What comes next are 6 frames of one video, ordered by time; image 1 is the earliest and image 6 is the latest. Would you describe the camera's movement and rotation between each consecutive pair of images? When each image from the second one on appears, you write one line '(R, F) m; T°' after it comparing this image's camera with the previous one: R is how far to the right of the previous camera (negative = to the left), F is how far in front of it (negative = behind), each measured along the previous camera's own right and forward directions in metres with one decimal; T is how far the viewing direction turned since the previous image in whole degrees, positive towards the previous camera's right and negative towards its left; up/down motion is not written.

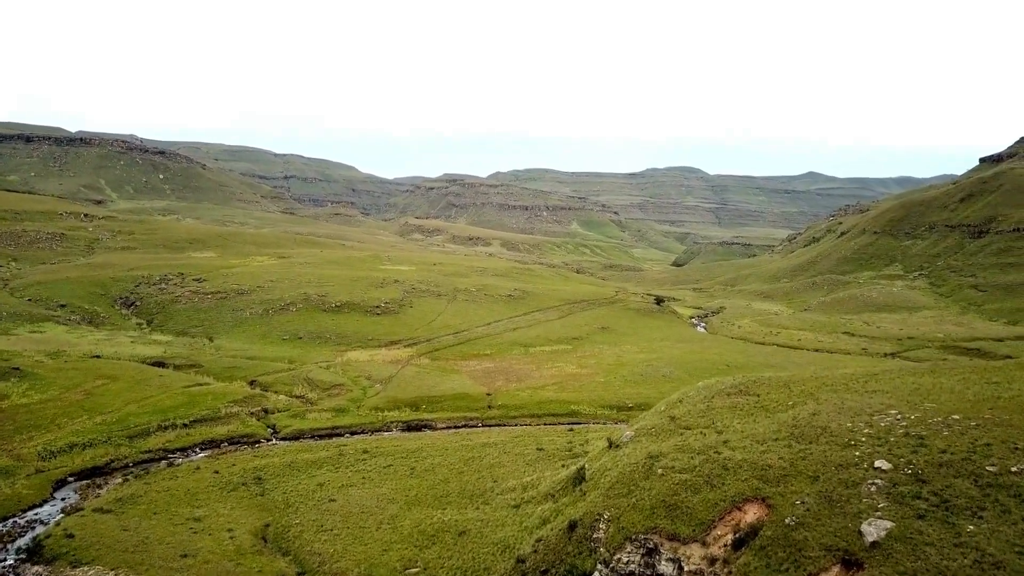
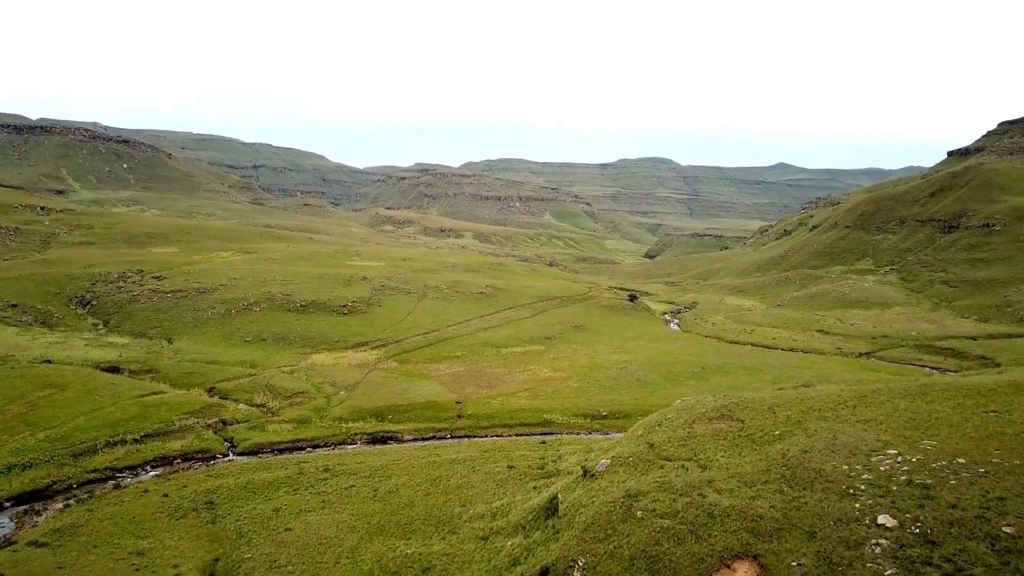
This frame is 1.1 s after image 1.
(+0.2, +2.0) m; +2°
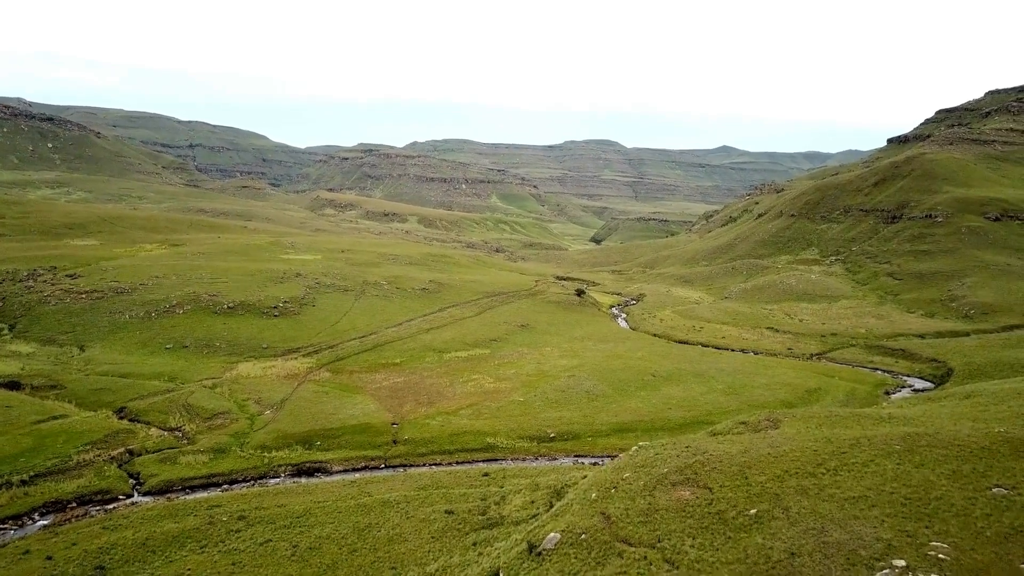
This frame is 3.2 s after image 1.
(+0.4, +3.9) m; +4°
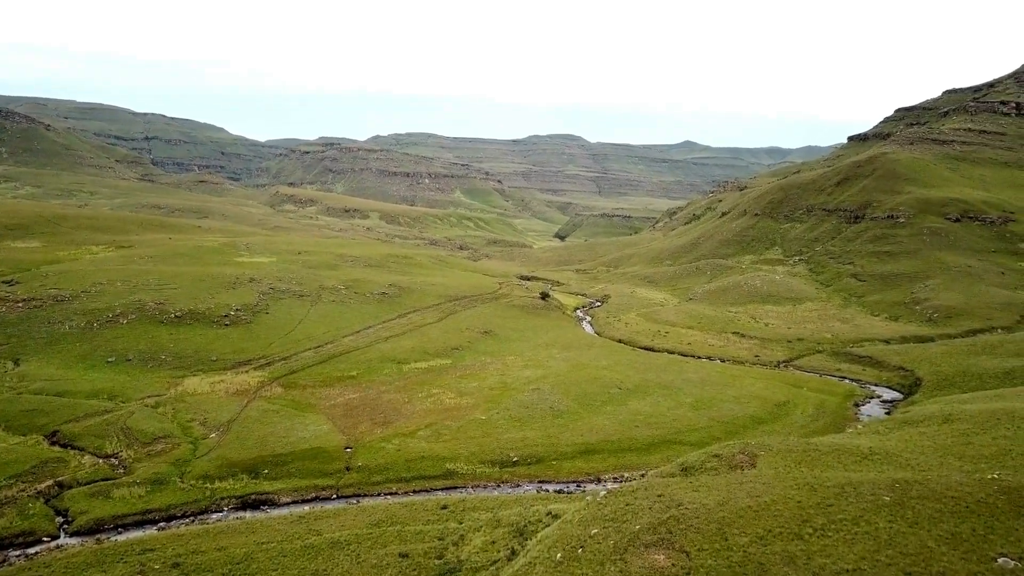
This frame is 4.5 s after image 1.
(+0.2, +2.4) m; +3°
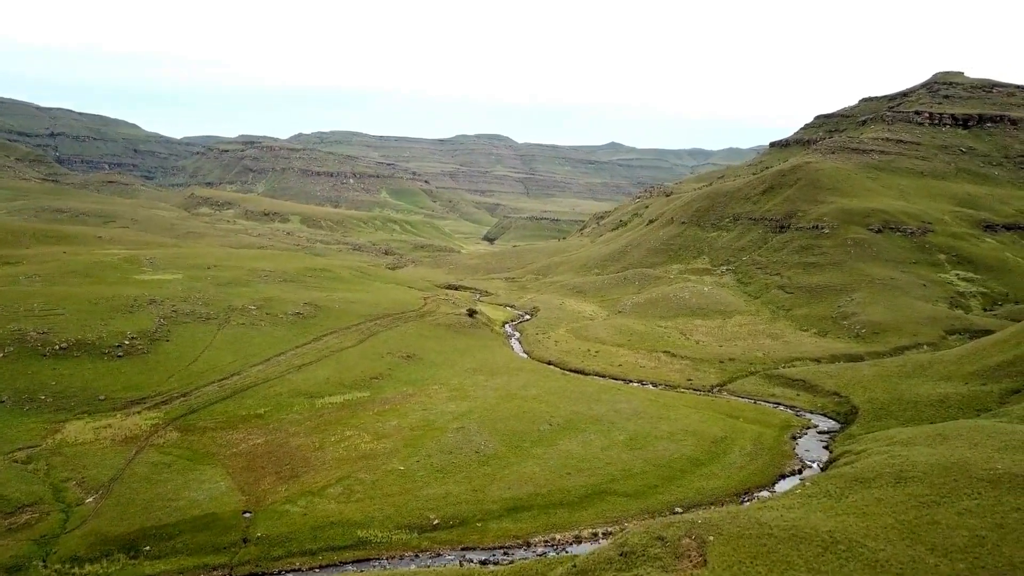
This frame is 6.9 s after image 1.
(+0.5, +4.3) m; +5°
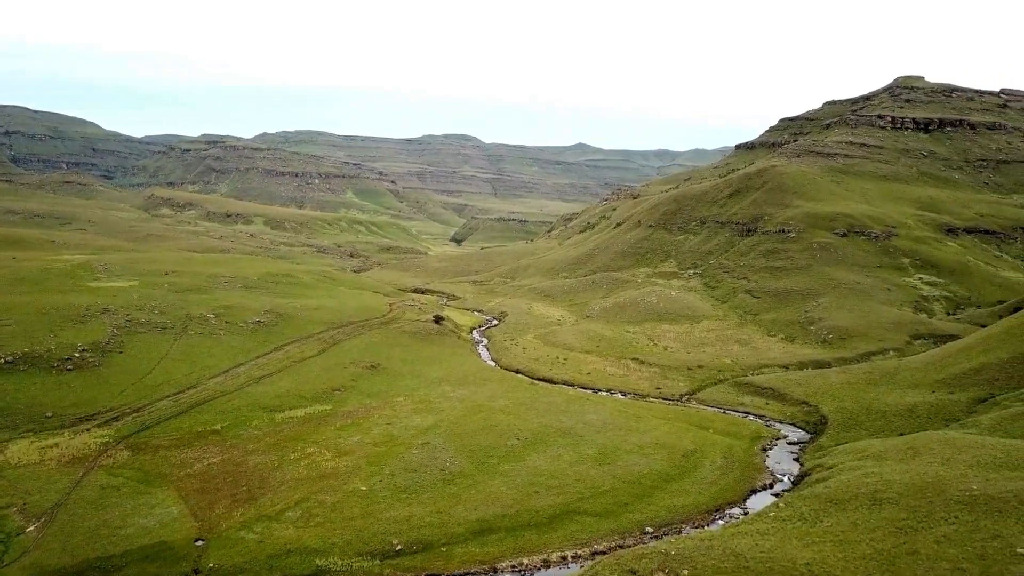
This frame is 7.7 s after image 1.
(+0.1, +1.4) m; +2°
